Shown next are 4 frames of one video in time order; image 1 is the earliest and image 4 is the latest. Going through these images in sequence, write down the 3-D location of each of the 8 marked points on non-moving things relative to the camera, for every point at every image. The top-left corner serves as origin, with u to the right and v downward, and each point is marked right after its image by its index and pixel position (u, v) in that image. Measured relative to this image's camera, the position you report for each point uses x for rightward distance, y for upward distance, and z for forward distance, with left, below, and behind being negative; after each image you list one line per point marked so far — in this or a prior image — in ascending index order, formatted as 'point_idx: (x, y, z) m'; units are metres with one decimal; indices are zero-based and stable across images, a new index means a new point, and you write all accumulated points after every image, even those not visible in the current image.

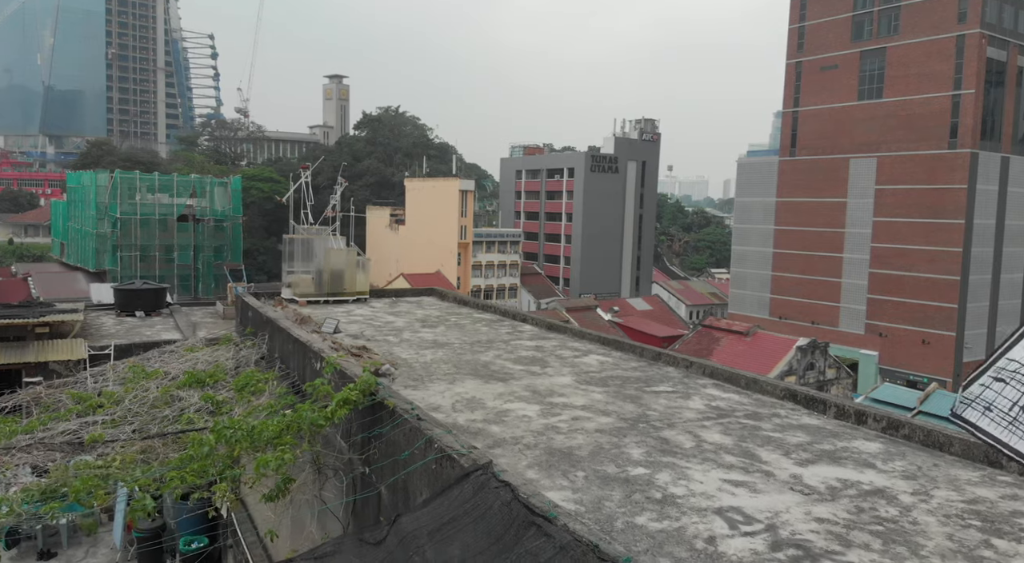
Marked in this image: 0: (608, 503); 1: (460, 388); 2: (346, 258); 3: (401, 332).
0: (+0.4, -1.0, +3.2) m
1: (-0.3, -0.7, +5.1) m
2: (-2.1, +0.3, +9.3) m
3: (-1.1, -0.5, +7.2) m
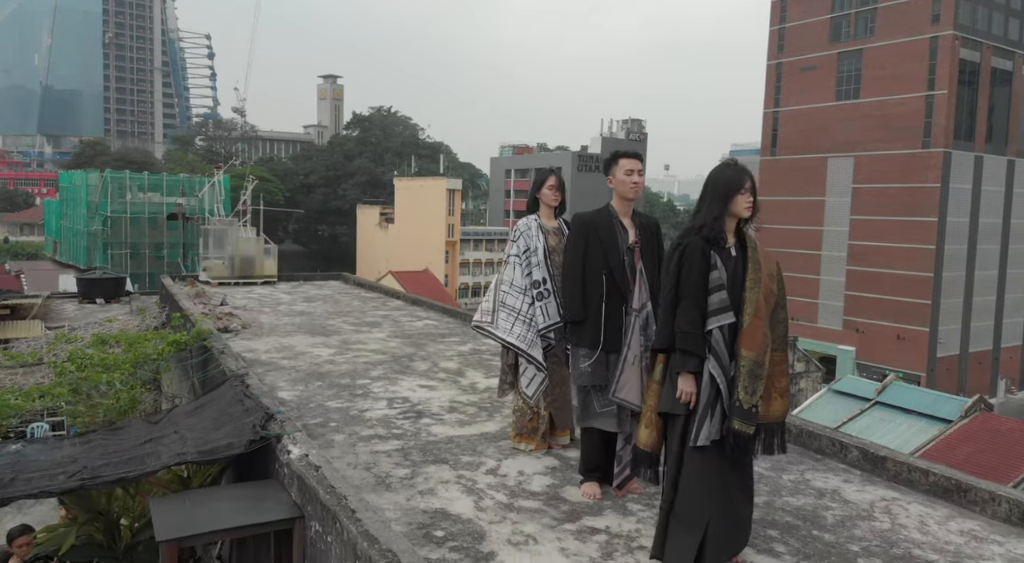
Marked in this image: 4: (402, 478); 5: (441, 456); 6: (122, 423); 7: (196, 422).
0: (-1.3, -0.7, +4.8) m
1: (-2.0, -0.5, +6.7) m
2: (-3.8, +0.5, +10.9) m
3: (-2.8, -0.3, +8.8) m
4: (-0.5, -0.9, +3.4) m
5: (-0.3, -0.9, +3.7) m
6: (-2.5, -0.9, +4.7) m
7: (-1.8, -0.8, +4.3) m
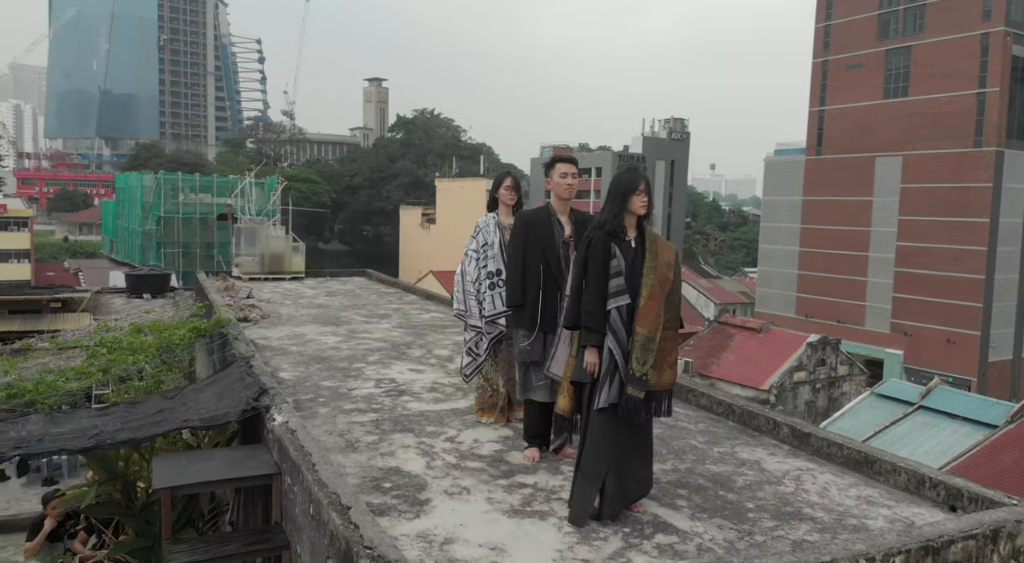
0: (-1.4, -0.7, +5.3) m
1: (-2.1, -0.5, +7.2) m
2: (-3.6, +0.6, +11.5) m
3: (-2.7, -0.2, +9.4) m
4: (-0.7, -0.8, +3.9) m
5: (-0.6, -0.8, +4.2) m
6: (-2.6, -0.8, +5.3) m
7: (-2.0, -0.8, +4.9) m
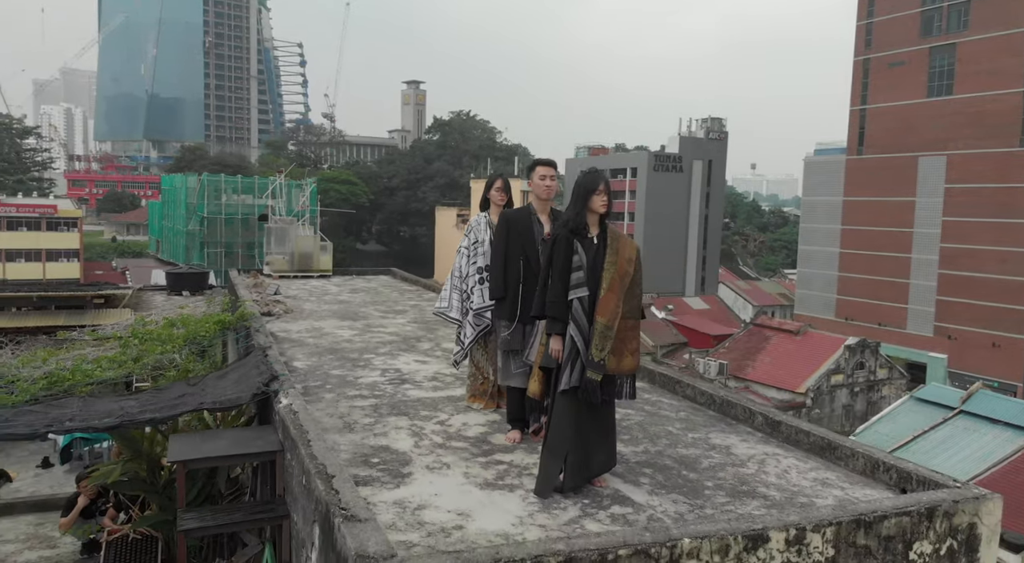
0: (-1.4, -0.6, +5.7) m
1: (-2.0, -0.4, +7.6) m
2: (-3.3, +0.6, +12.0) m
3: (-2.5, -0.2, +9.8) m
4: (-0.8, -0.8, +4.2) m
5: (-0.6, -0.8, +4.5) m
6: (-2.6, -0.8, +5.7) m
7: (-2.1, -0.7, +5.3) m
